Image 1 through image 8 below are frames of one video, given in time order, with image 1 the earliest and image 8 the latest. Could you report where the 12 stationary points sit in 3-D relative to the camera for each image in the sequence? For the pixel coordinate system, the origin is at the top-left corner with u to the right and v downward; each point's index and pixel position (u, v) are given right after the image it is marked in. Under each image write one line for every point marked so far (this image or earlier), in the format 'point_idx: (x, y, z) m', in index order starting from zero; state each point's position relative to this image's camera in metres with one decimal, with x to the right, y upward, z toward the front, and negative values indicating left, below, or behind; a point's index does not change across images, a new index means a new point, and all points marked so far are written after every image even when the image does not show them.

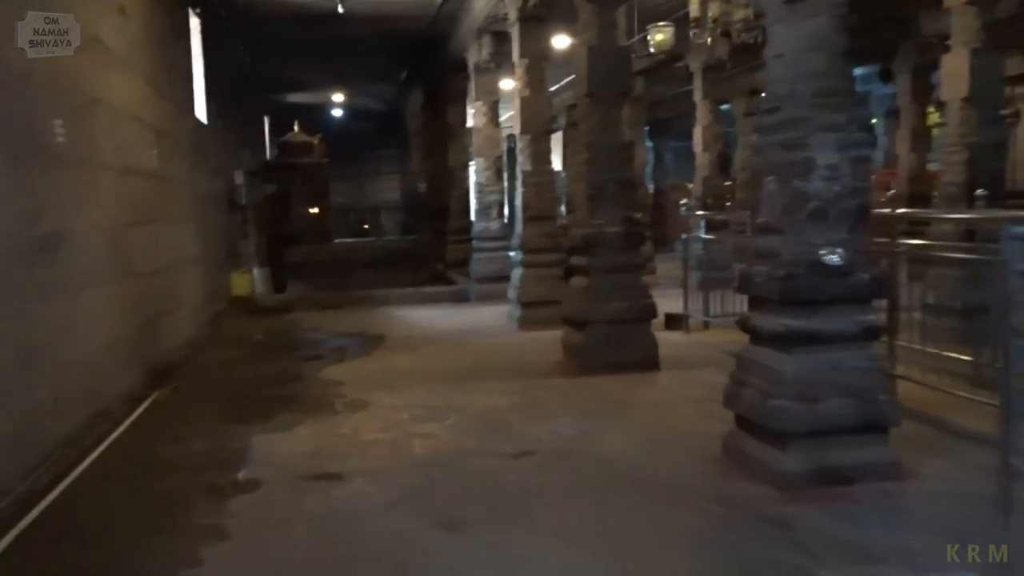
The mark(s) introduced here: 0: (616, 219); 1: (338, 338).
0: (+0.6, +0.4, +5.1) m
1: (-1.5, -0.4, +7.2) m
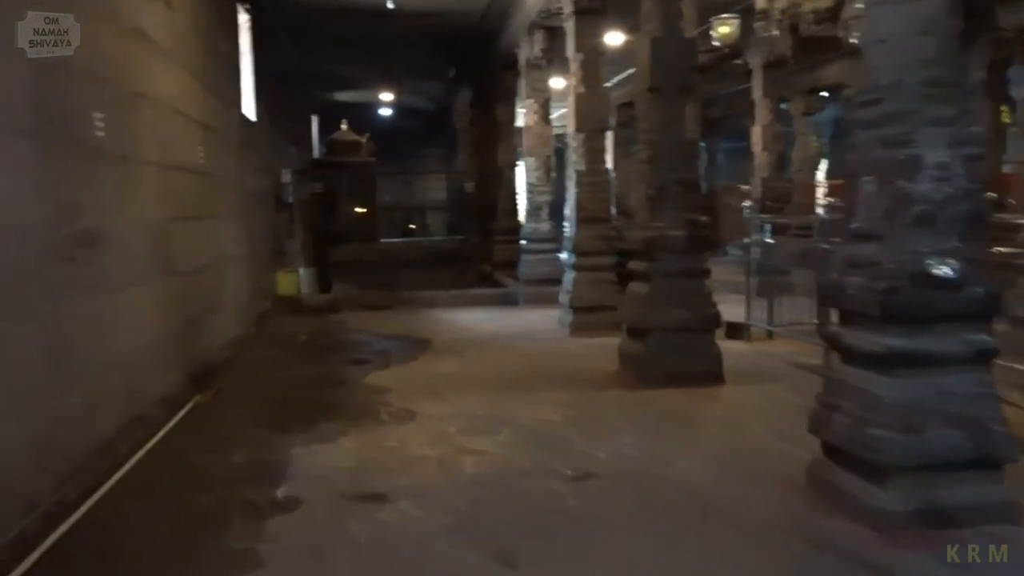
0: (+1.0, +0.4, +4.8) m
1: (-1.1, -0.4, +7.0) m
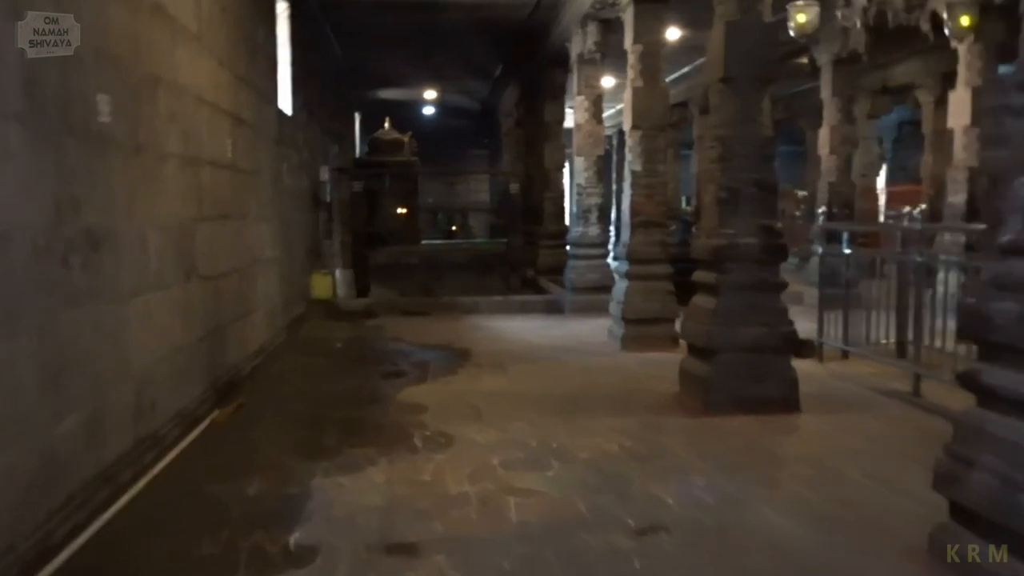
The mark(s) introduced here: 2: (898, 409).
0: (+1.2, +0.3, +4.2) m
1: (-0.7, -0.5, +6.5) m
2: (+2.0, -0.6, +4.3) m
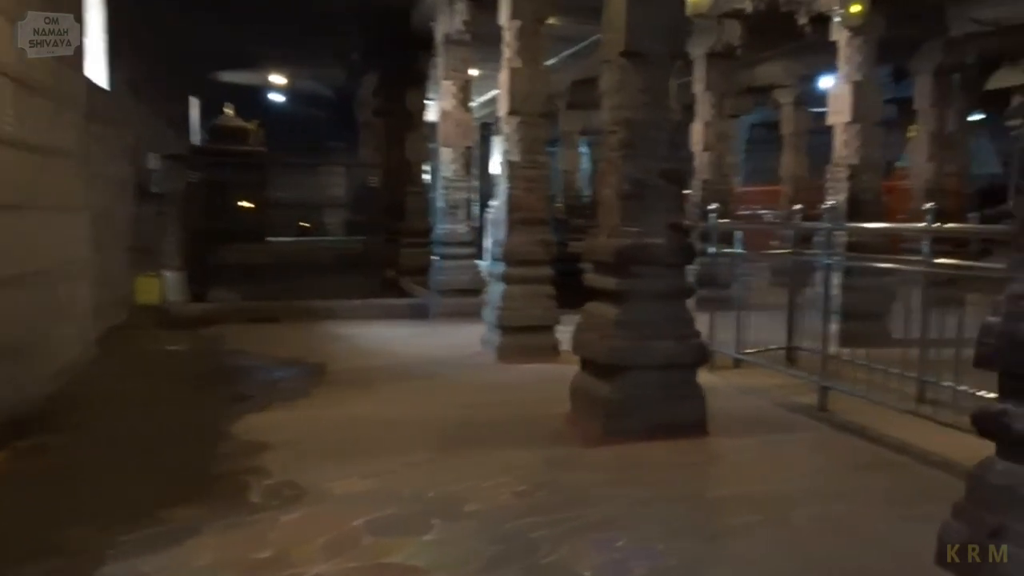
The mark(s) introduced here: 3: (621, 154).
0: (+0.6, +0.3, +3.7) m
1: (-1.7, -0.5, +5.6) m
2: (+1.4, -0.7, +3.9) m
3: (+0.5, +0.6, +3.7) m
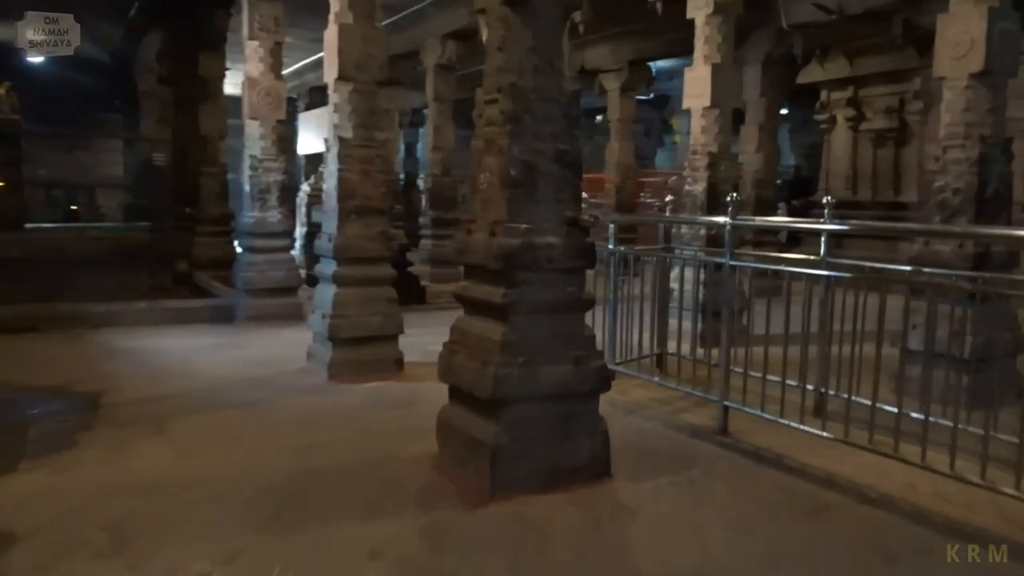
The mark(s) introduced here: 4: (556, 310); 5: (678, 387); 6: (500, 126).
0: (+0.1, +0.2, +2.9) m
1: (-2.6, -0.6, +4.3) m
2: (+0.9, -0.7, +3.3) m
3: (0.0, +0.6, +2.9) m
4: (+0.2, -0.1, +2.9) m
5: (+0.8, -0.5, +4.0) m
6: (0.0, +0.6, +2.9) m
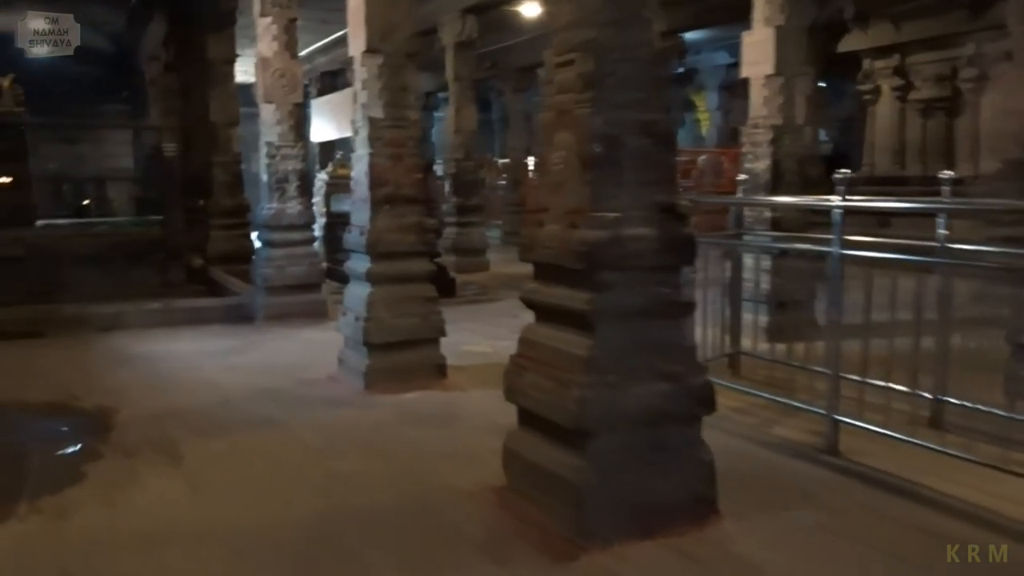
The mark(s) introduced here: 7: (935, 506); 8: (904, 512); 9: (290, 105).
0: (+0.4, +0.2, +2.4) m
1: (-2.3, -0.6, +3.8) m
2: (+1.1, -0.7, +2.8) m
3: (+0.2, +0.5, +2.3) m
4: (+0.4, -0.1, +2.4) m
5: (+1.1, -0.5, +3.5) m
6: (+0.2, +0.6, +2.4) m
7: (+1.4, -0.7, +2.6) m
8: (+1.3, -0.7, +2.6) m
9: (-1.6, +1.4, +6.0) m
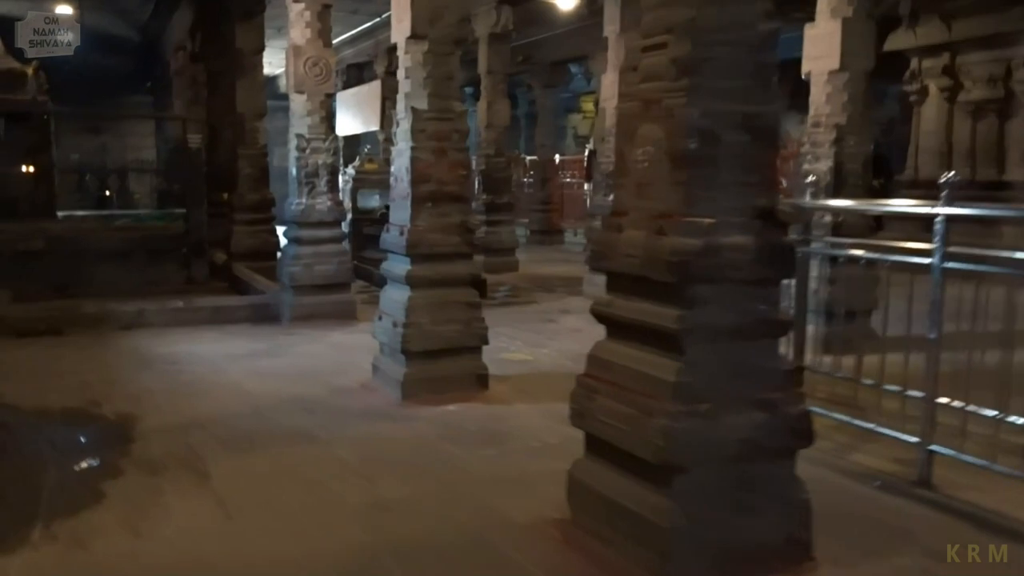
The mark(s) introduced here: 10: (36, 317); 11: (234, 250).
0: (+0.6, +0.2, +2.1) m
1: (-2.1, -0.6, +3.6) m
2: (+1.3, -0.7, +2.5) m
3: (+0.4, +0.5, +2.0) m
4: (+0.6, -0.1, +2.1) m
5: (+1.3, -0.5, +3.2) m
6: (+0.4, +0.5, +2.1) m
7: (+1.6, -0.8, +2.3) m
8: (+1.5, -0.8, +2.2) m
9: (-1.3, +1.4, +5.8) m
10: (-3.2, -0.2, +5.5) m
11: (-2.5, +0.3, +7.5) m
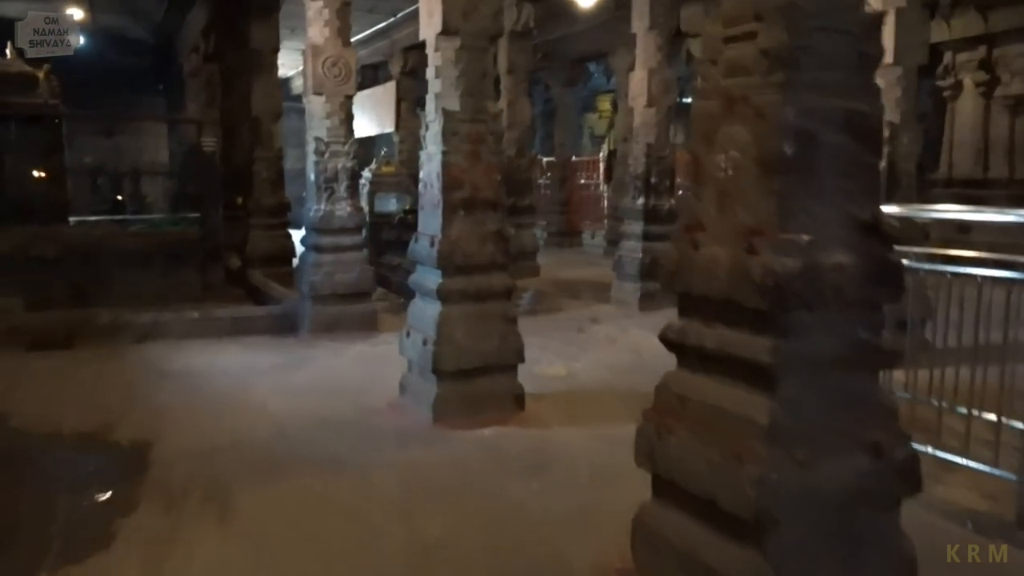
0: (+0.7, +0.1, +1.8) m
1: (-1.9, -0.7, +3.3) m
2: (+1.5, -0.8, +2.2) m
3: (+0.6, +0.4, +1.8) m
4: (+0.8, -0.2, +1.8) m
5: (+1.5, -0.6, +2.9) m
6: (+0.5, +0.5, +1.8) m
7: (+1.7, -0.8, +2.0) m
8: (+1.6, -0.8, +2.0) m
9: (-1.2, +1.3, +5.5) m
10: (-3.0, -0.3, +5.3) m
11: (-2.3, +0.3, +7.3) m
